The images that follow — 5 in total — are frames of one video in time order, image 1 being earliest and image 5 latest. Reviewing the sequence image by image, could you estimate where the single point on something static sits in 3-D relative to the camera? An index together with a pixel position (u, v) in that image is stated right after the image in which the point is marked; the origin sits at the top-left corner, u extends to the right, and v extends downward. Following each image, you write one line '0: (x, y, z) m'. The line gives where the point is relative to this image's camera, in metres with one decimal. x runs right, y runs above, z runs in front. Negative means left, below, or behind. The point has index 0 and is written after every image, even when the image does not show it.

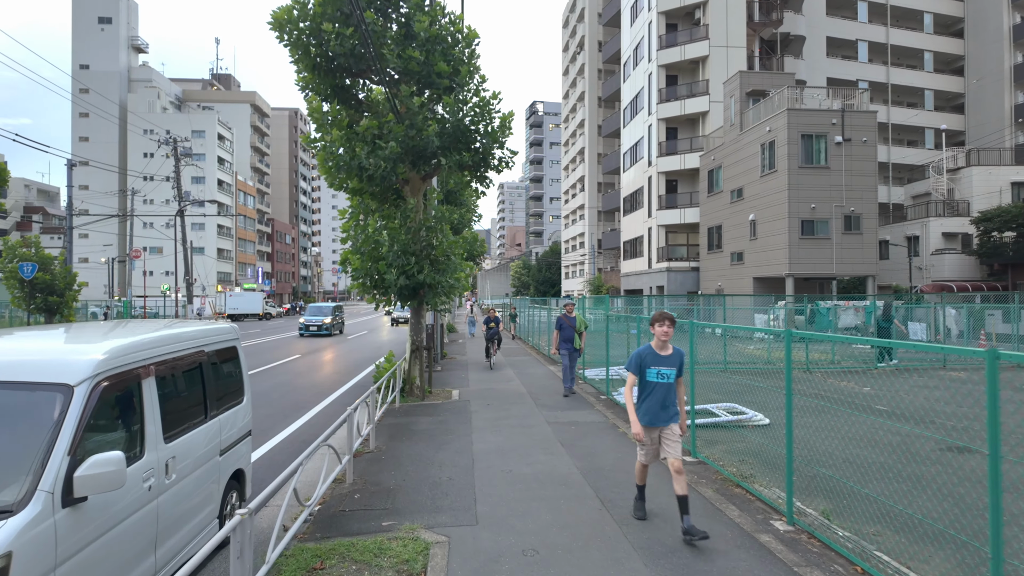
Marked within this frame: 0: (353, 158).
0: (-2.4, +2.0, +9.2) m
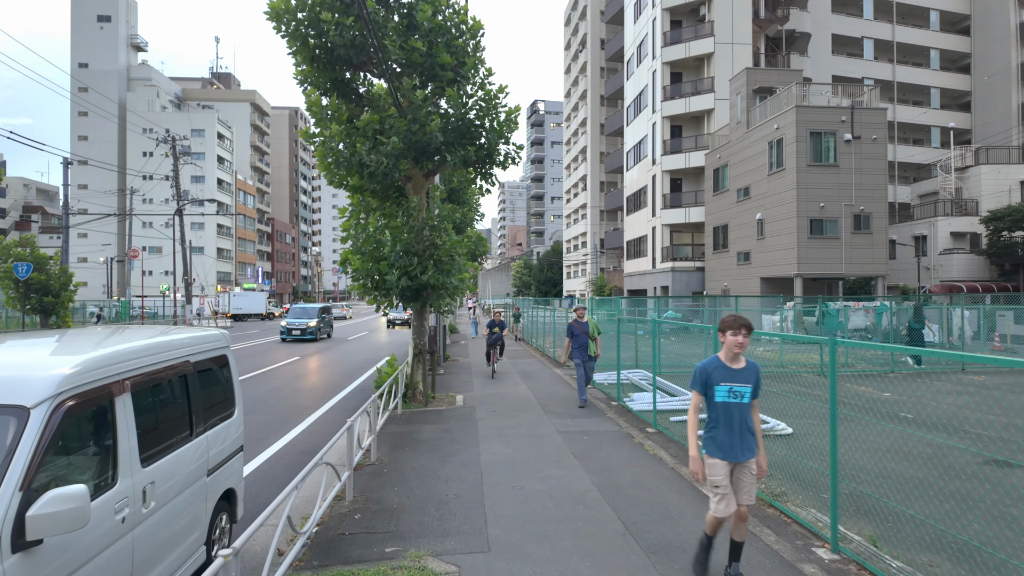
0: (-2.3, +2.0, +8.8) m
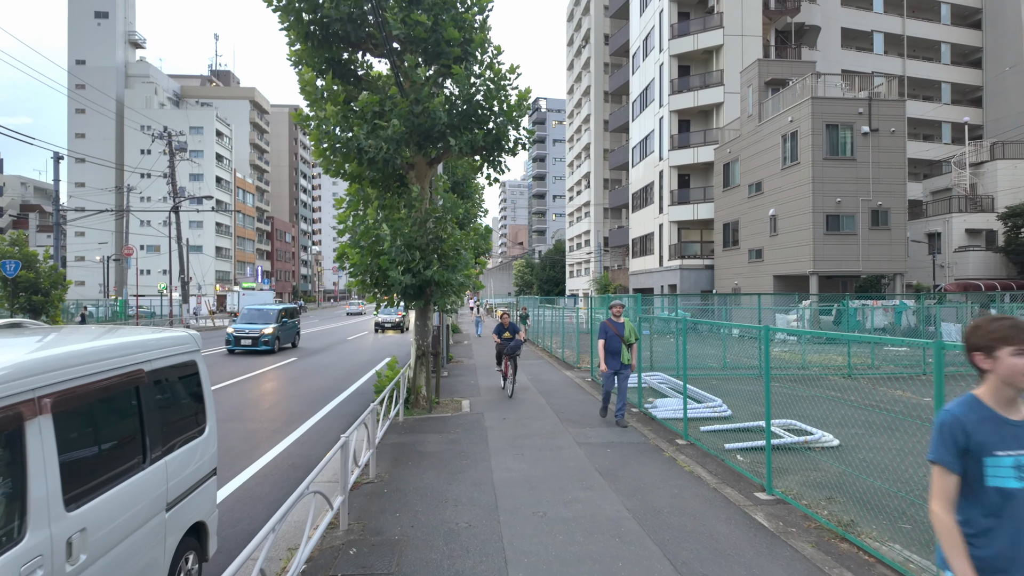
0: (-2.2, +2.0, +8.1) m
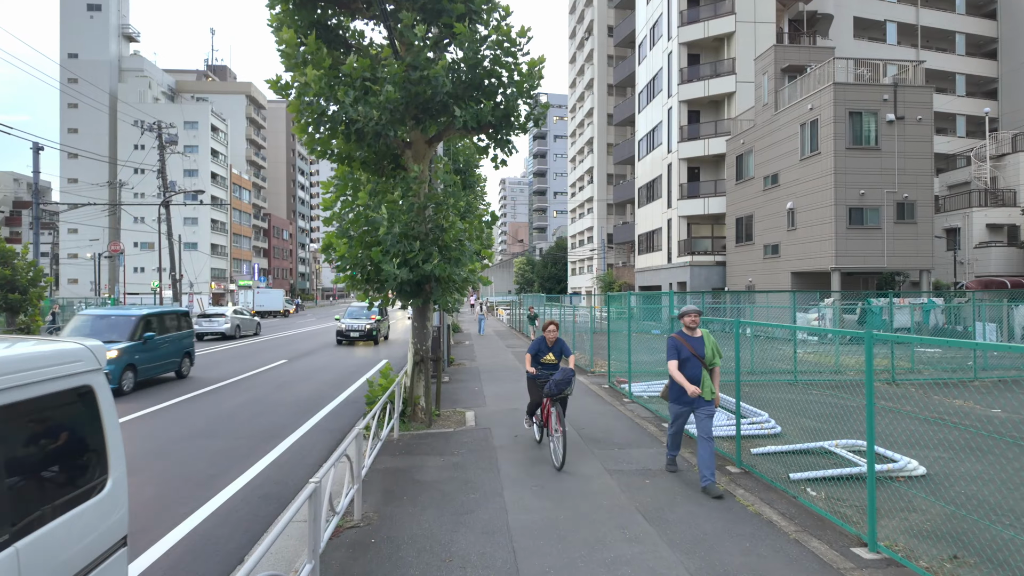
0: (-2.0, +2.1, +6.9) m
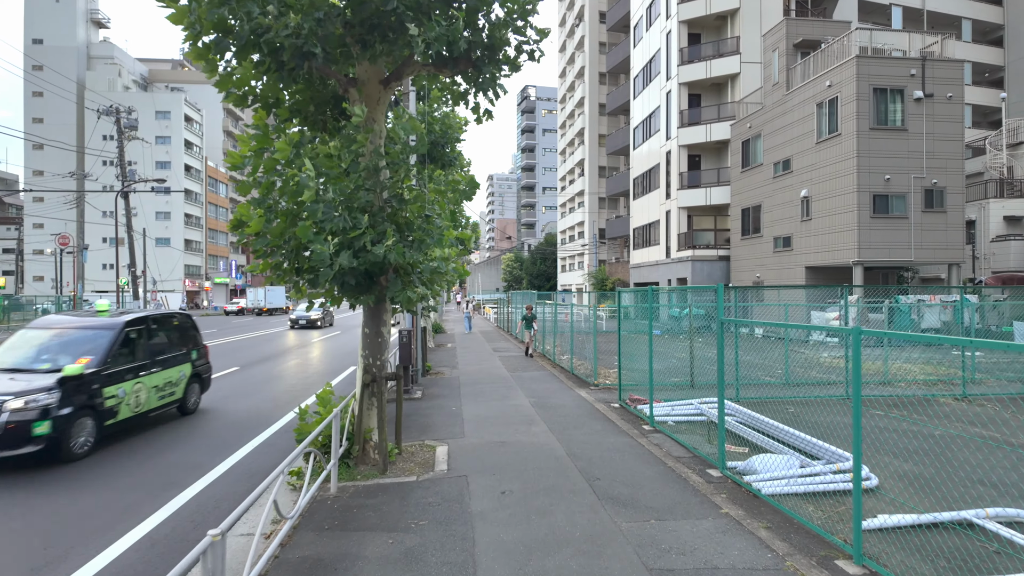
0: (-2.1, +2.1, +4.8) m
